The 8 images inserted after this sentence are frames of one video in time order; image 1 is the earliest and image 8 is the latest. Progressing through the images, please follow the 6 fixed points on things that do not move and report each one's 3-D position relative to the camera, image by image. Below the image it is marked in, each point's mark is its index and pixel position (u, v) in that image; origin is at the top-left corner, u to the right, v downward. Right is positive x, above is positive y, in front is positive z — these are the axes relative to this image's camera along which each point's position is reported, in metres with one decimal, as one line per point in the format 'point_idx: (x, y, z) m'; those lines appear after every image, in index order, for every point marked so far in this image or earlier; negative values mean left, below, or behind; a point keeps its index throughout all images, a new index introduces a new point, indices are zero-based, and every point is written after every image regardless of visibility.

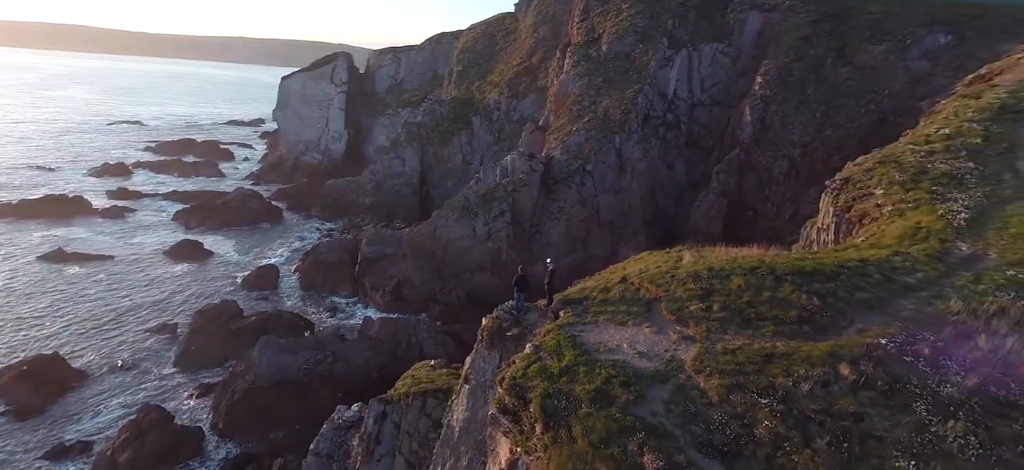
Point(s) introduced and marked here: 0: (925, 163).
0: (+11.3, +1.9, +13.5) m
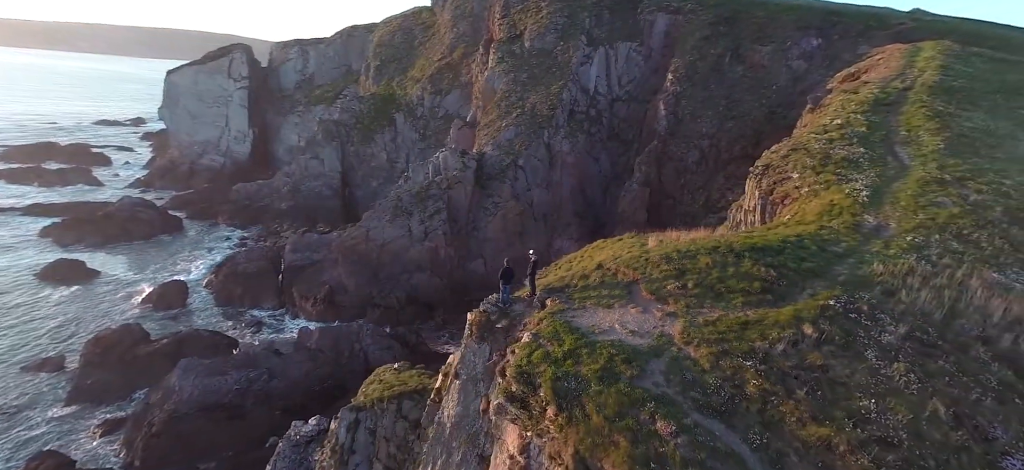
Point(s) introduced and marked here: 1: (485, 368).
0: (+10.1, +2.7, +15.7) m
1: (-0.3, -3.0, +11.4) m
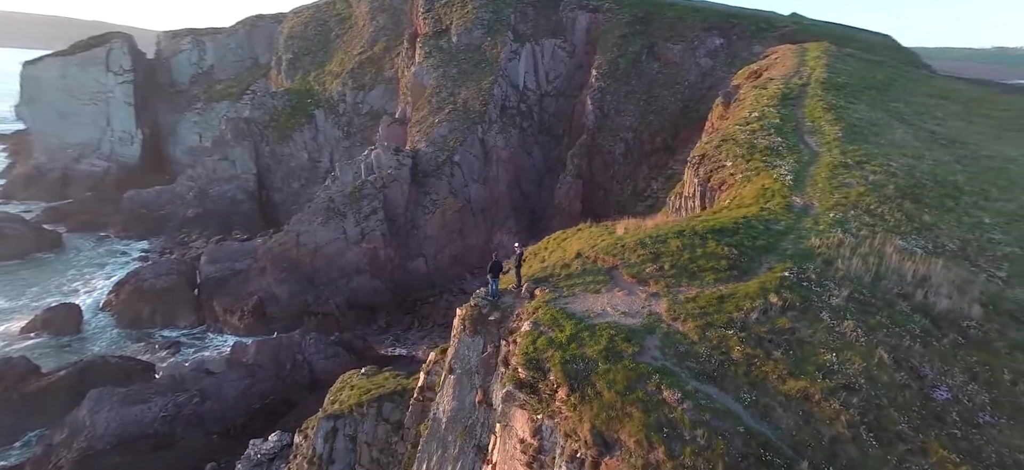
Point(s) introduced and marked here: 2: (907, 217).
0: (+8.7, +3.3, +17.7) m
1: (-0.5, -2.9, +11.7) m
2: (+10.2, +0.4, +12.9) m
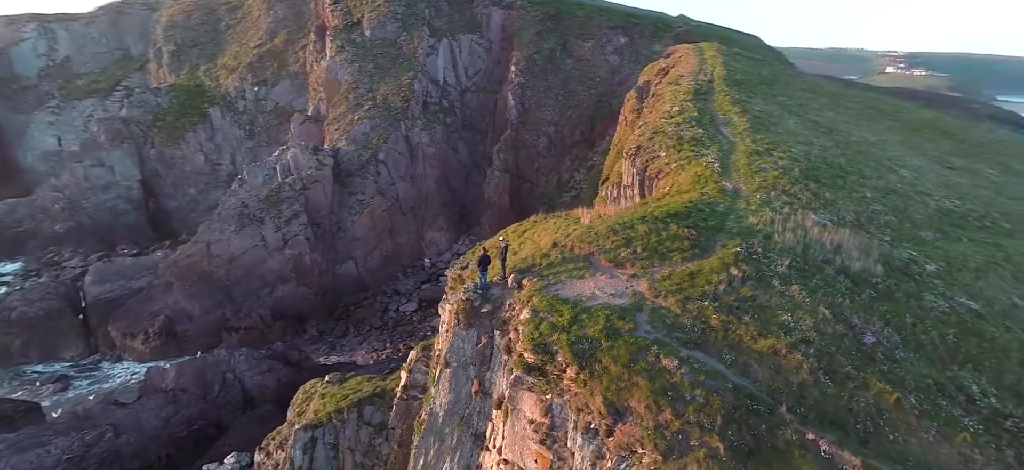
0: (+6.7, +4.0, +19.6) m
1: (-0.8, -2.8, +12.1) m
2: (+9.2, +1.2, +15.3) m
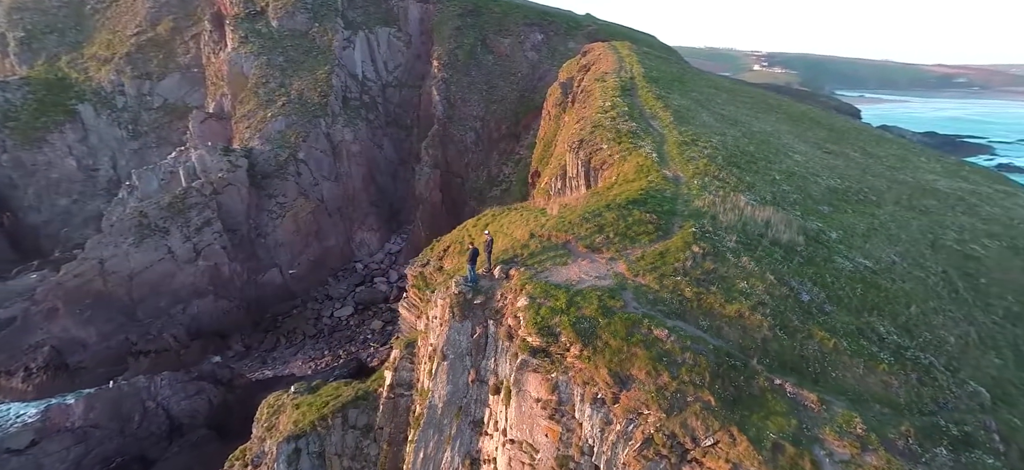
0: (+4.4, +4.6, +21.3) m
1: (-1.0, -2.7, +12.5) m
2: (+7.9, +1.9, +17.6) m
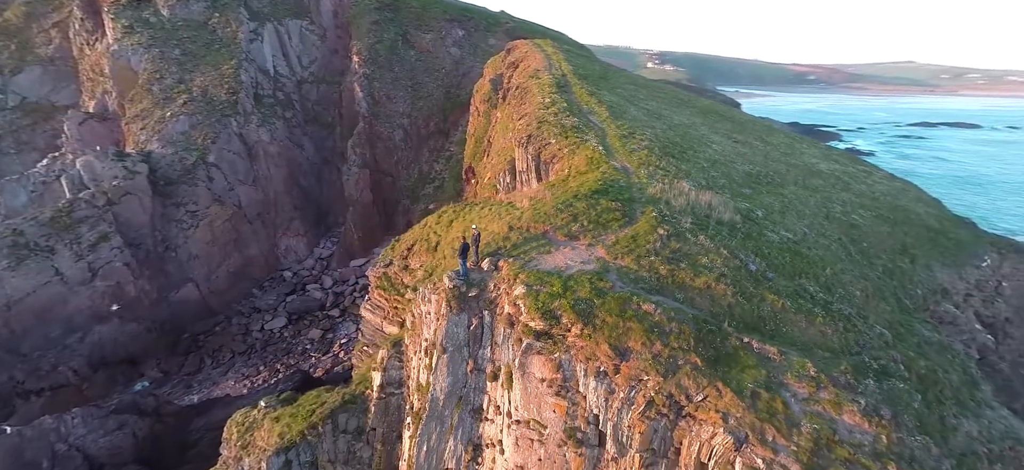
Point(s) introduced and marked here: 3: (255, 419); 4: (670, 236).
0: (+2.1, +5.1, +22.5) m
1: (-1.1, -2.5, +13.0) m
2: (+6.4, +2.6, +19.6) m
3: (-8.0, -5.7, +15.6) m
4: (+4.5, -0.1, +14.5) m
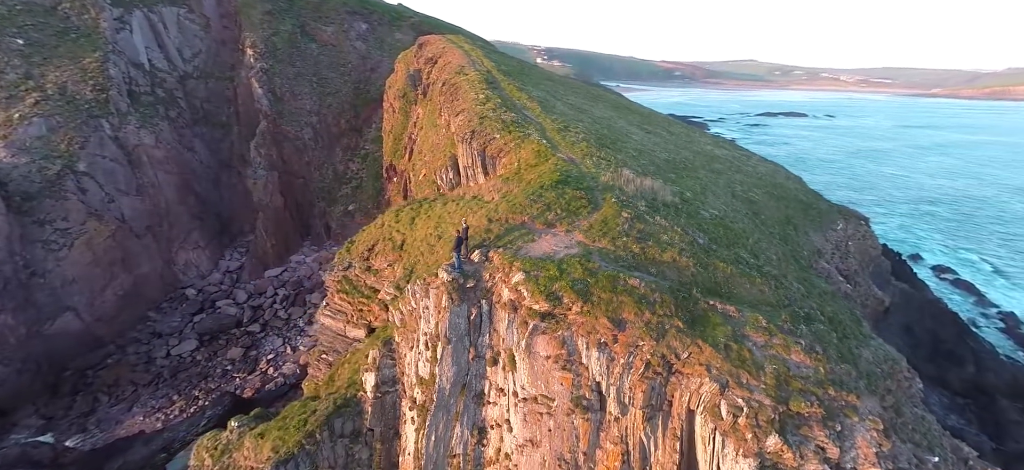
0: (-0.6, +5.5, +23.4) m
1: (-1.1, -2.4, +13.5) m
2: (+4.4, +3.3, +21.5) m
3: (-8.2, -6.0, +14.6) m
4: (+3.8, +0.5, +16.2) m
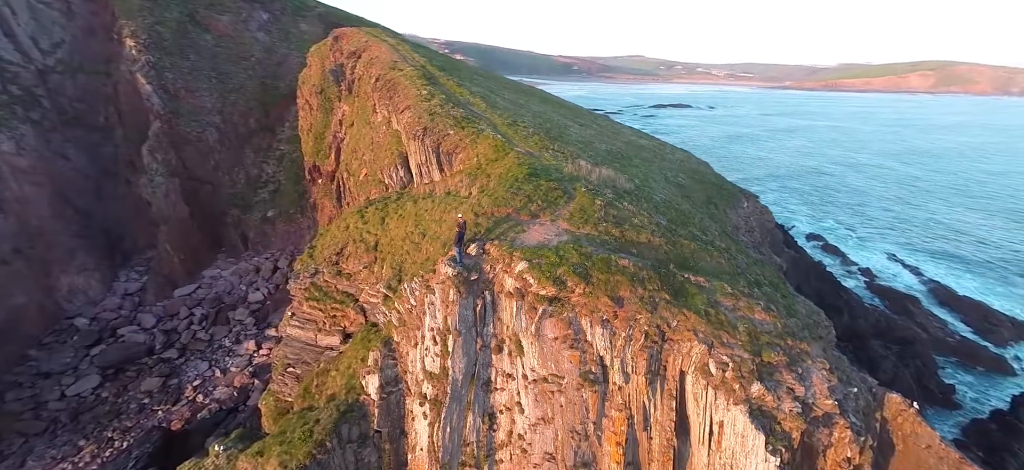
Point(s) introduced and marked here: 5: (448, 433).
0: (-3.0, +5.7, +23.4) m
1: (-0.9, -2.2, +13.8) m
2: (+2.4, +3.8, +22.7) m
3: (-7.8, -6.3, +13.4) m
4: (+3.2, +1.0, +17.4) m
5: (-1.7, -5.6, +13.8) m
